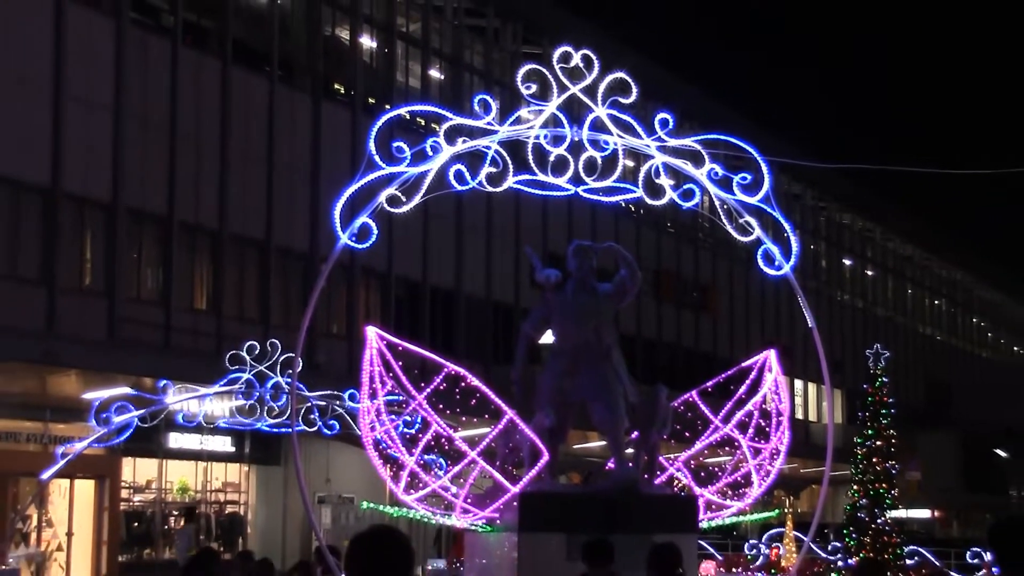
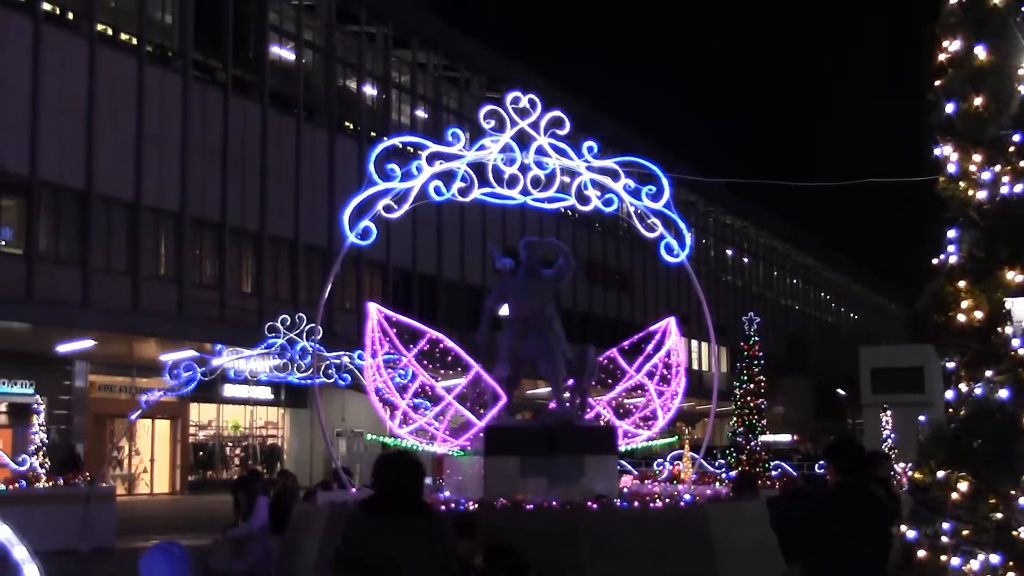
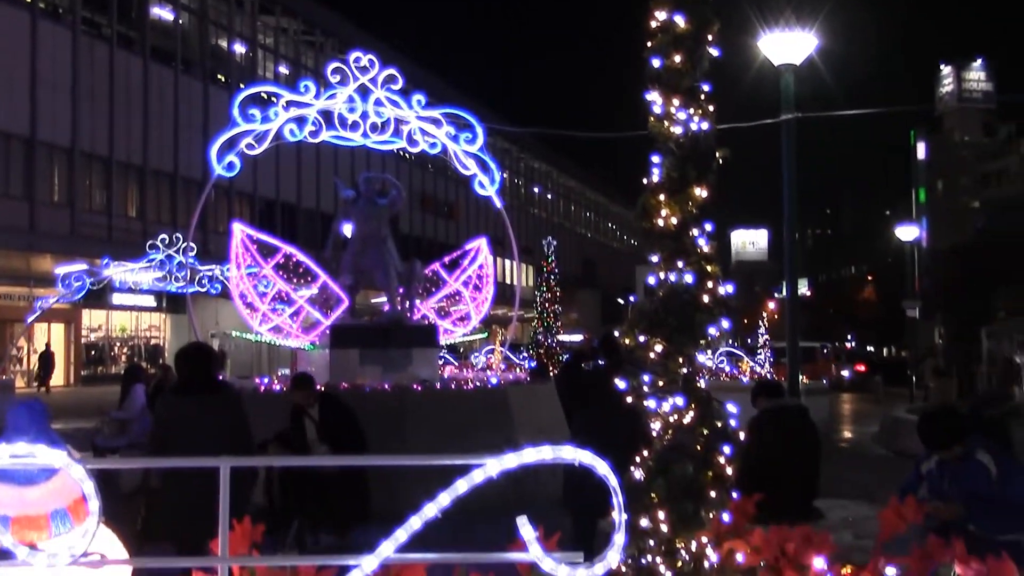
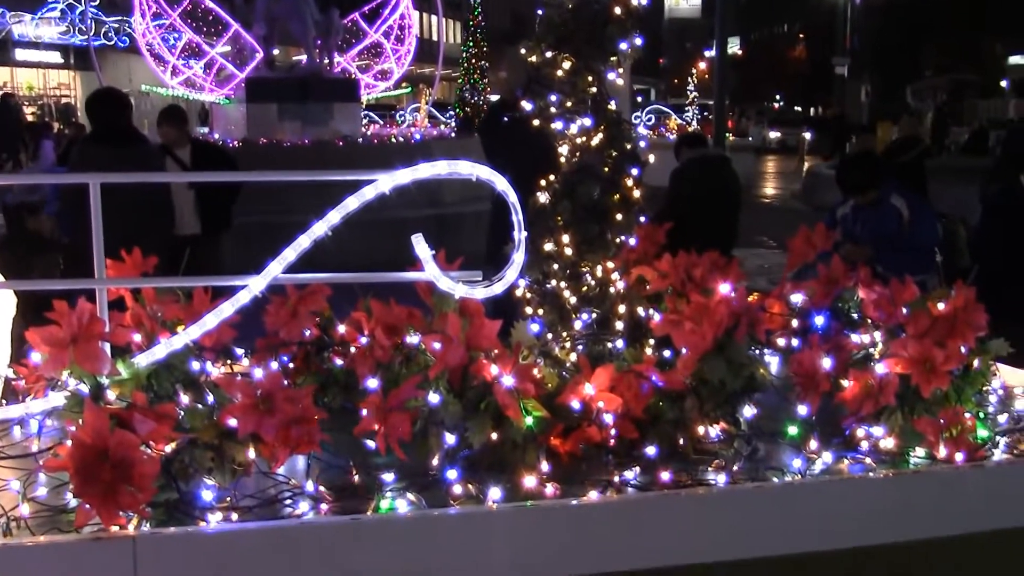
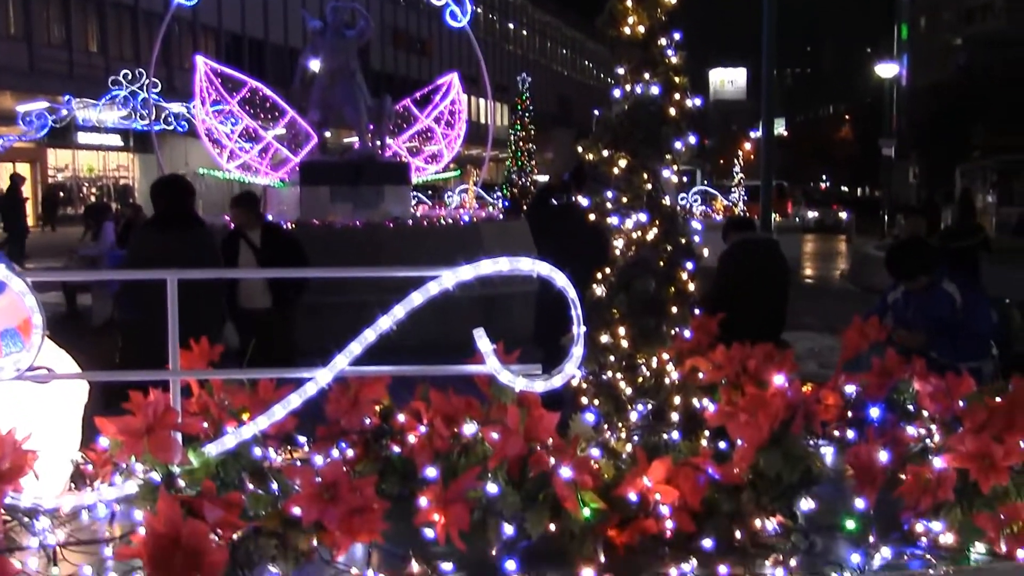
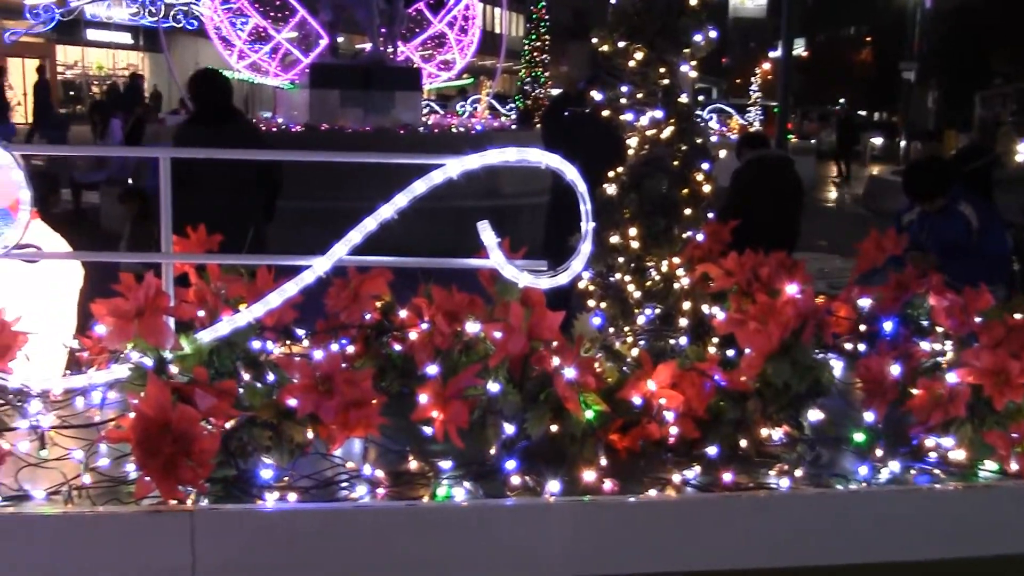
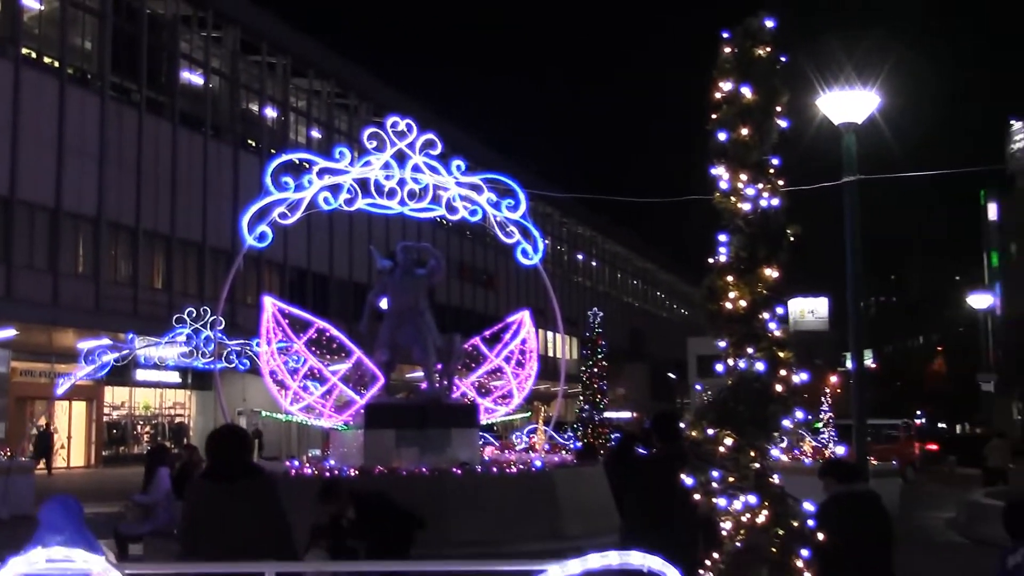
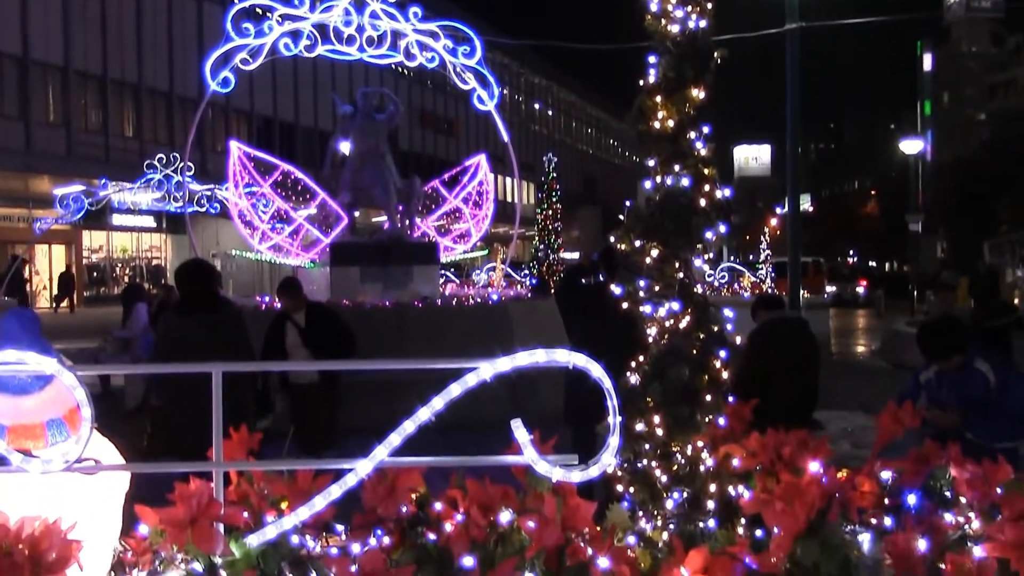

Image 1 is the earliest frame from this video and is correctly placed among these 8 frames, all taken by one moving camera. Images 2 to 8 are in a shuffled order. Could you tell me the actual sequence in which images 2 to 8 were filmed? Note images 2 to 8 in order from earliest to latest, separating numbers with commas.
2, 7, 3, 8, 5, 4, 6
